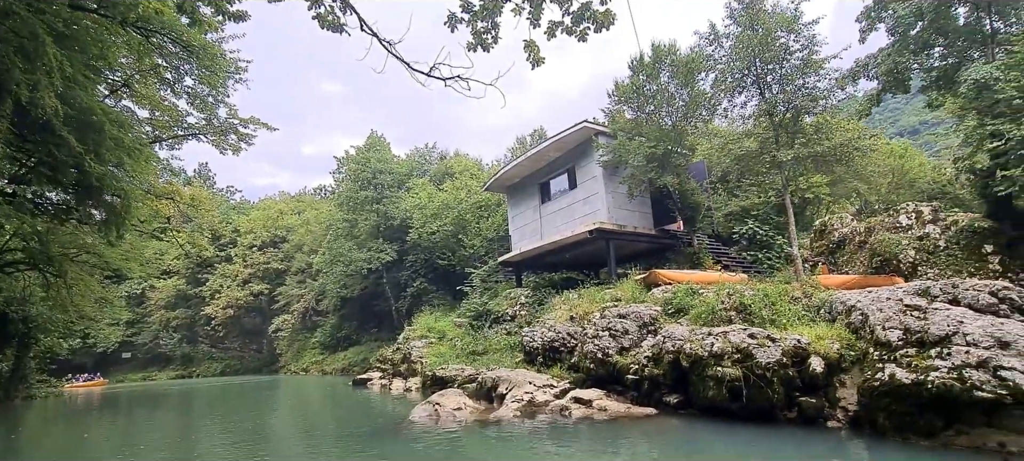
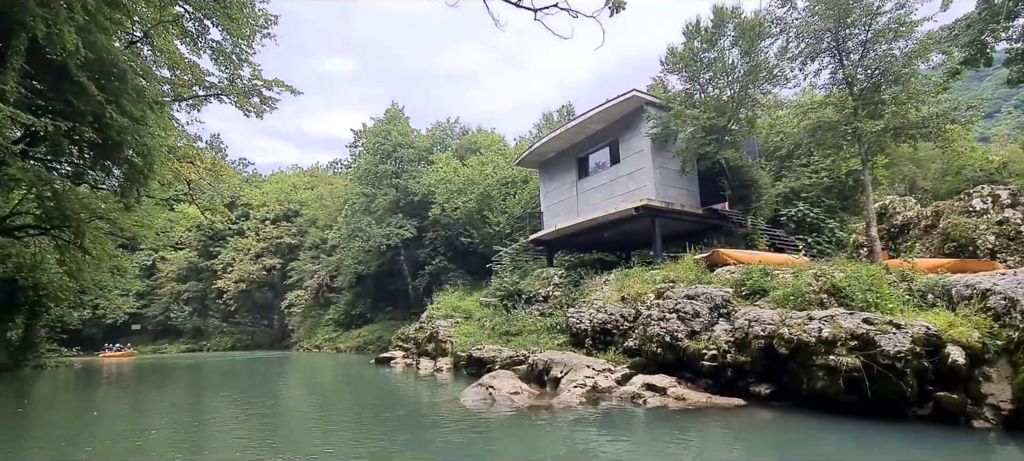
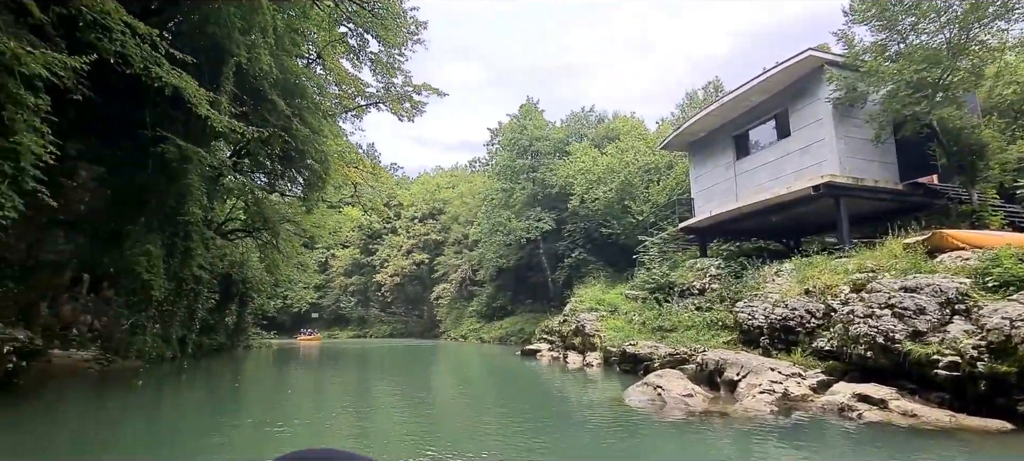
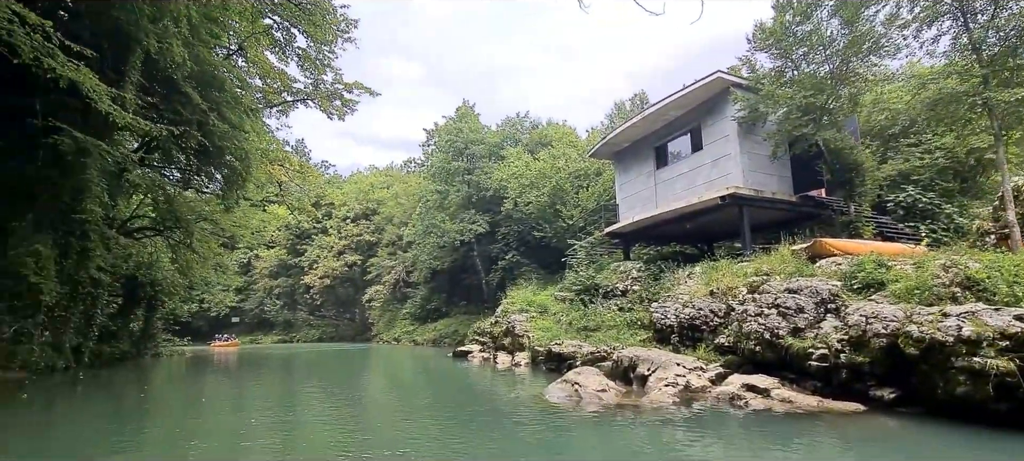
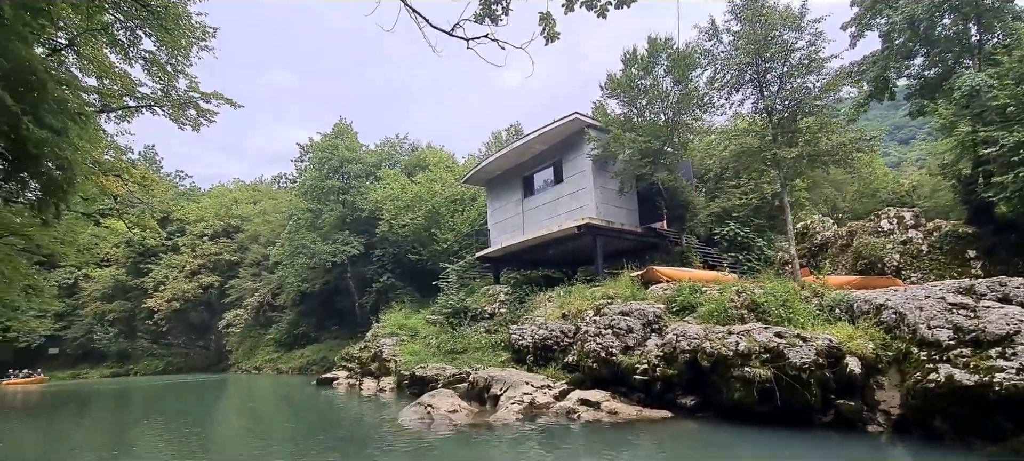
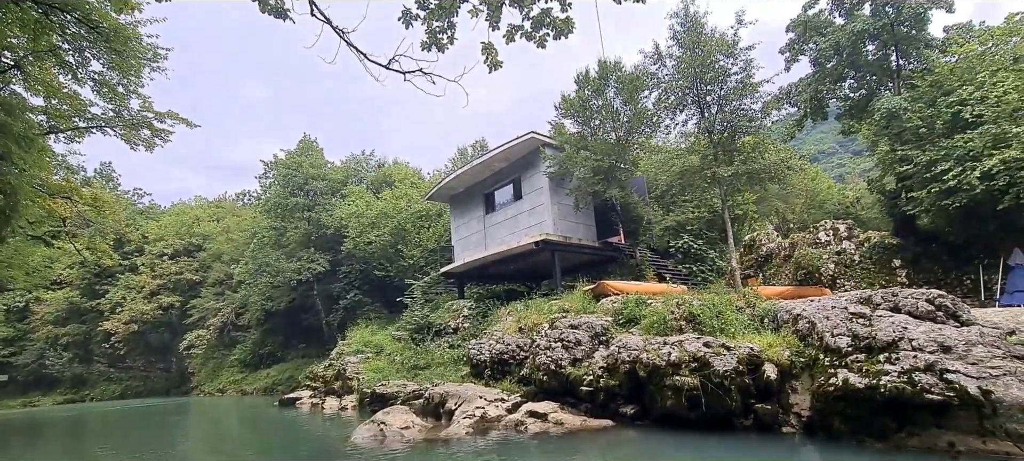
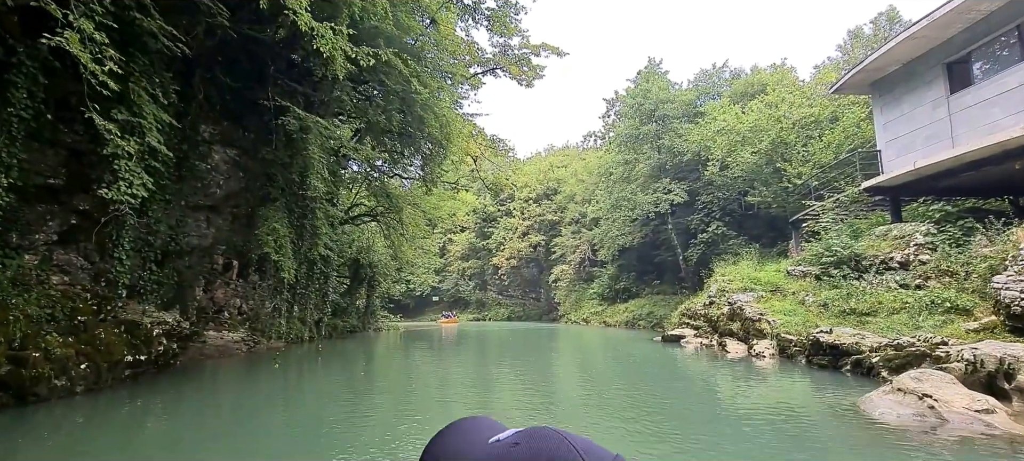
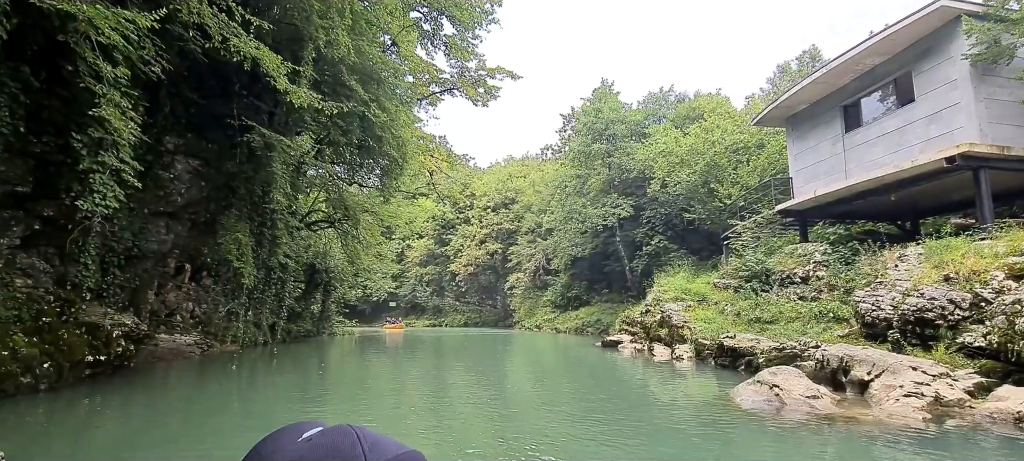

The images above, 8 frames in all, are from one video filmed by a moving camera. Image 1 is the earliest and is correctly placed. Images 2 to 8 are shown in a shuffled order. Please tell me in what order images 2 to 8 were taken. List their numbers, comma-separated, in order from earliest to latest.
6, 5, 2, 4, 3, 8, 7
